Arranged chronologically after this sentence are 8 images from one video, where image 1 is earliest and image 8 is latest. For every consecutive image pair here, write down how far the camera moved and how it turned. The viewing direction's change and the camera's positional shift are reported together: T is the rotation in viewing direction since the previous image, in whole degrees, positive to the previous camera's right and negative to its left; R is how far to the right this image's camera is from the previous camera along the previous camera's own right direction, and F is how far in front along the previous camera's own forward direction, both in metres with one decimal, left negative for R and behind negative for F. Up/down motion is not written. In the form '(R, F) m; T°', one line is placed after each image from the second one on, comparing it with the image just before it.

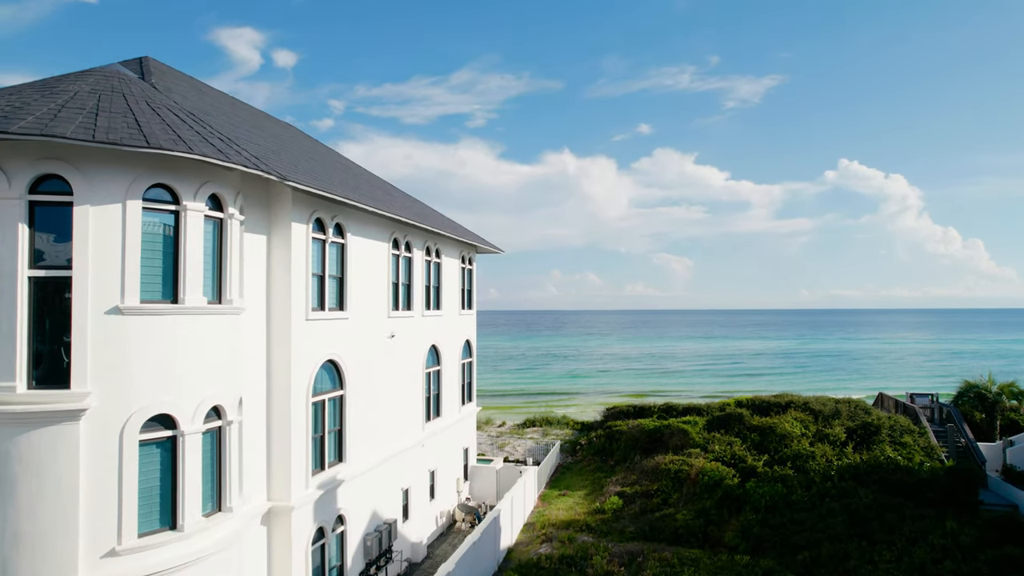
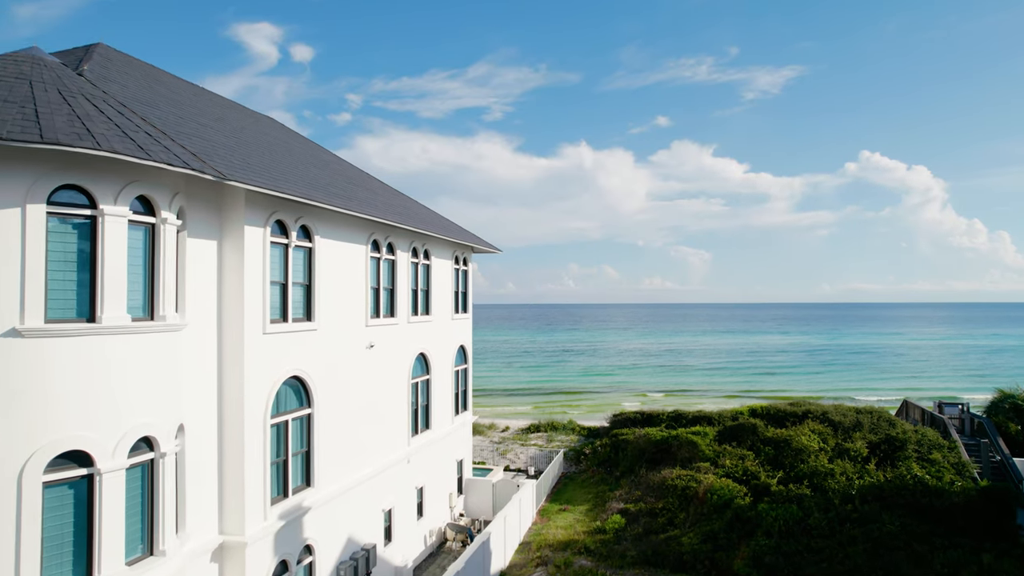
(+0.7, +1.3) m; -2°
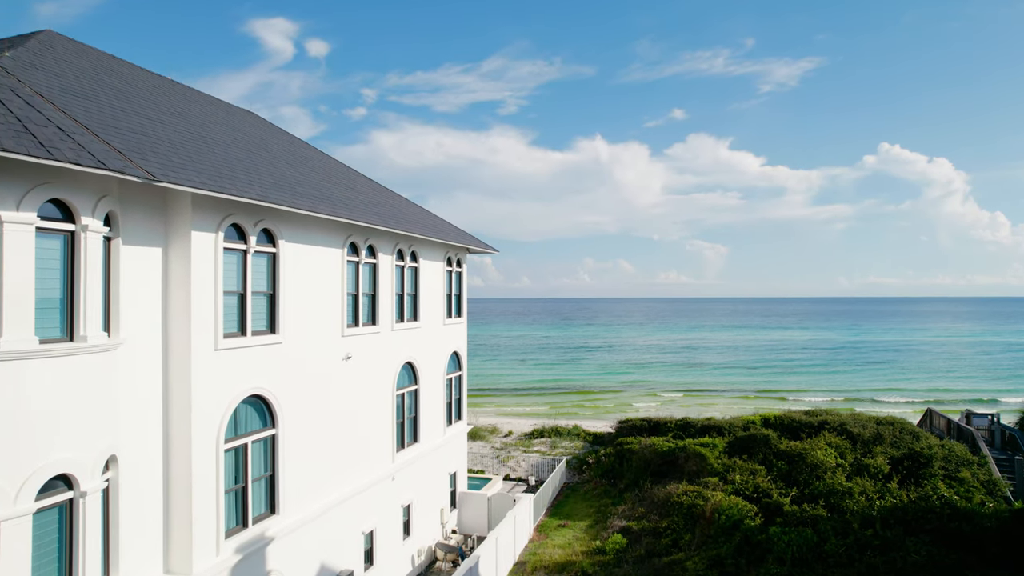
(+0.6, +1.2) m; -1°
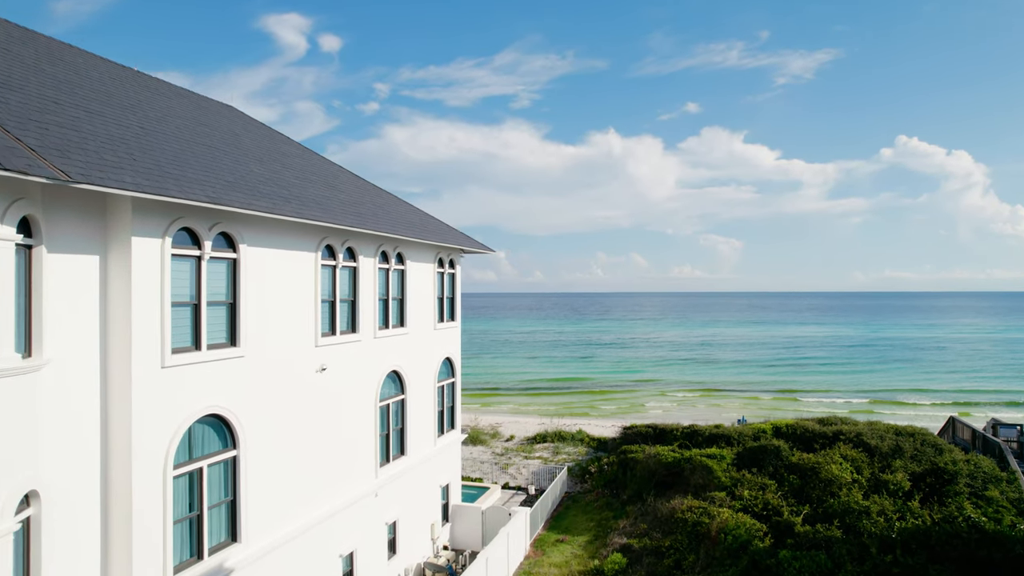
(+0.5, +1.1) m; -1°
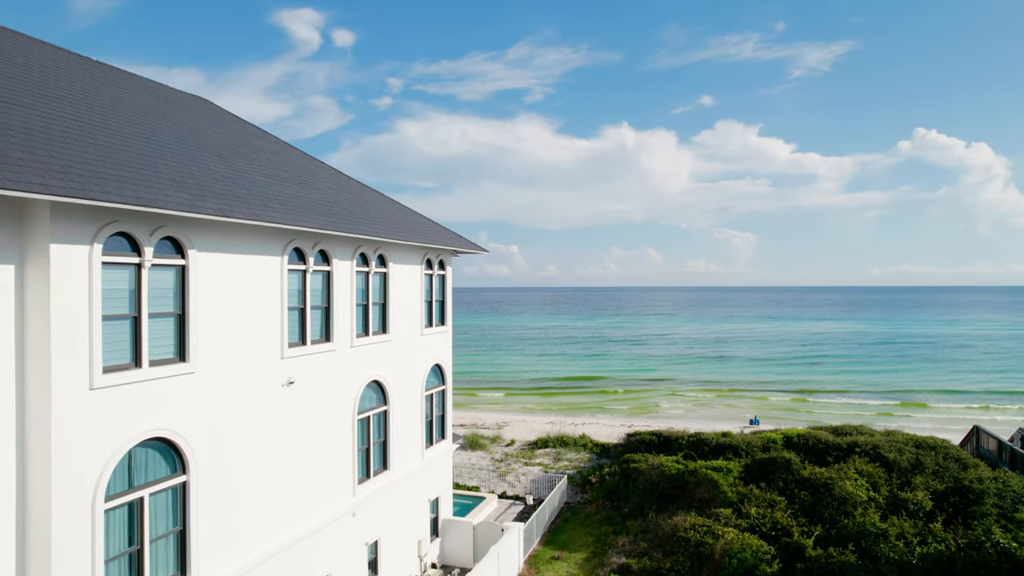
(+0.6, +1.1) m; -1°
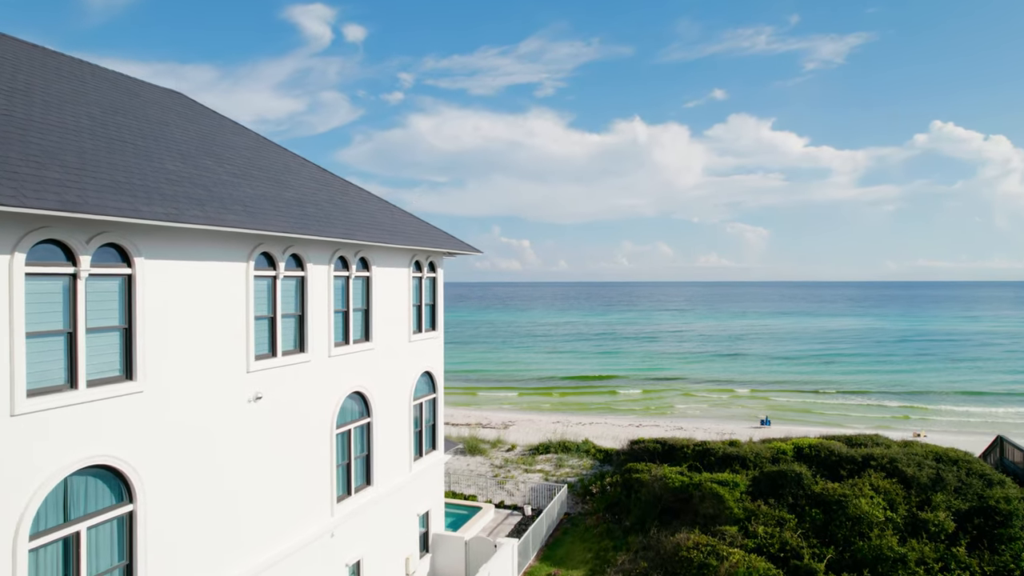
(+0.5, +1.0) m; -1°
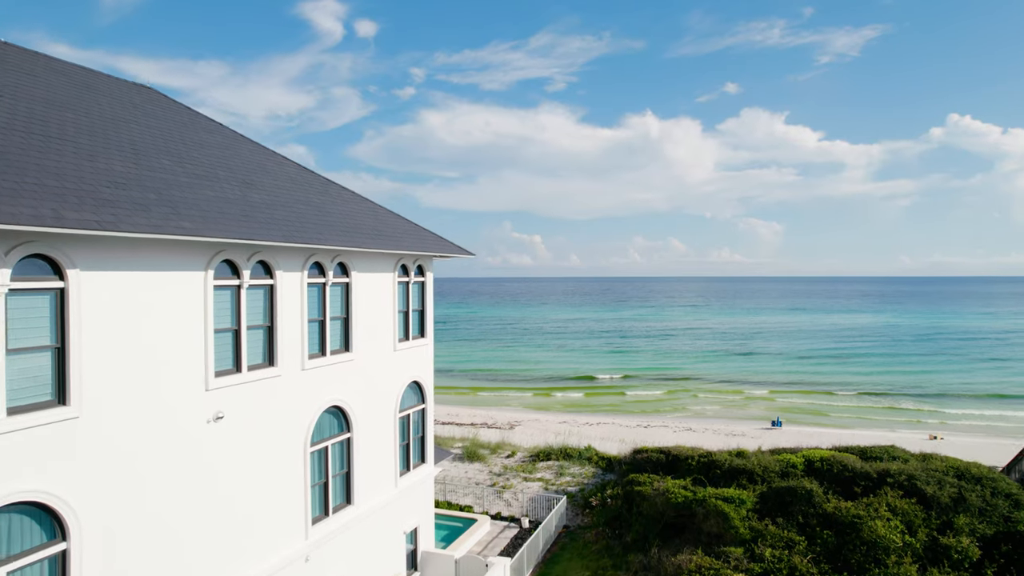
(+0.5, +1.0) m; -1°
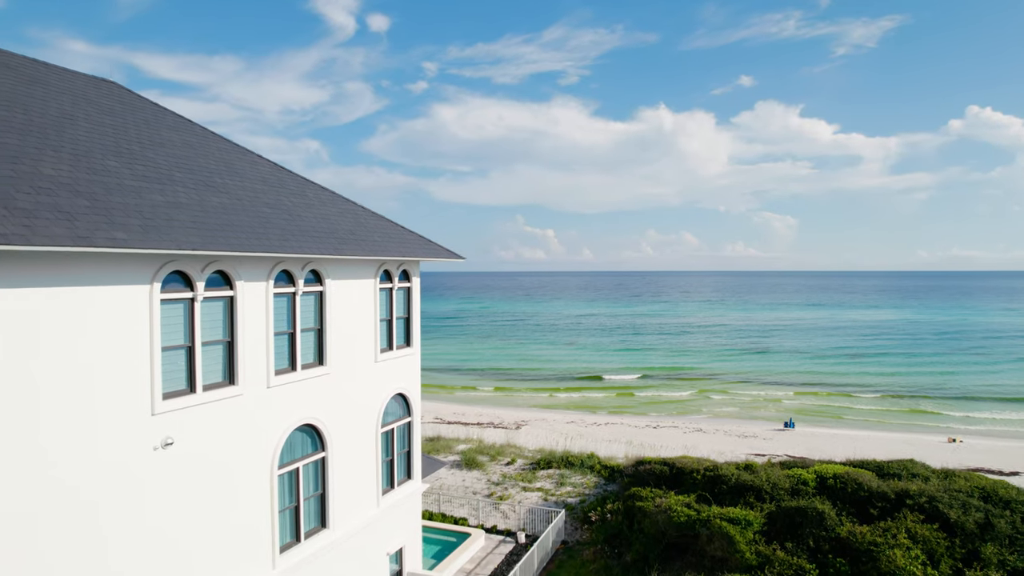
(+0.6, +1.0) m; -1°
